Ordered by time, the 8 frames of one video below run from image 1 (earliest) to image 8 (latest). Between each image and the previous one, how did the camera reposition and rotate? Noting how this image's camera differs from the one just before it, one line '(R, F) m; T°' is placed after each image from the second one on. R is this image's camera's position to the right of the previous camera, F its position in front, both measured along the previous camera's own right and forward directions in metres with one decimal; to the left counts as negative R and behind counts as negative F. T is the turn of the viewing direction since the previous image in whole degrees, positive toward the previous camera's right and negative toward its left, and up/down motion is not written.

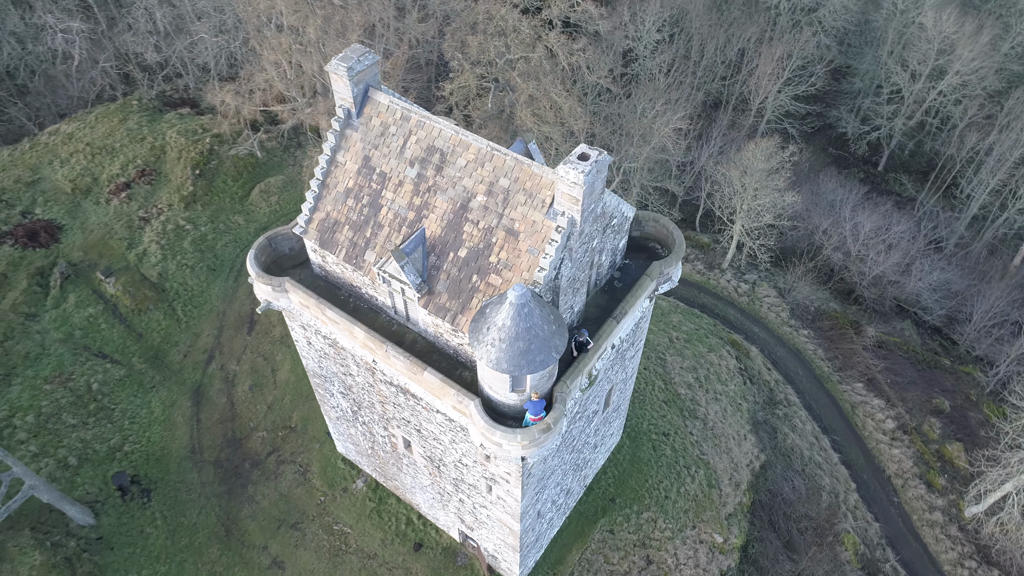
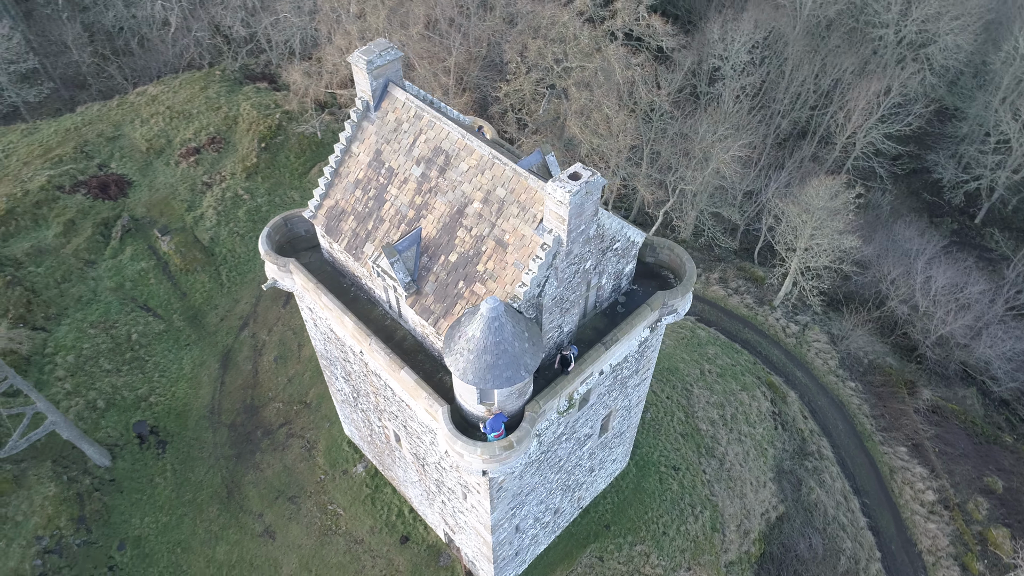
(+2.3, +0.4) m; -6°
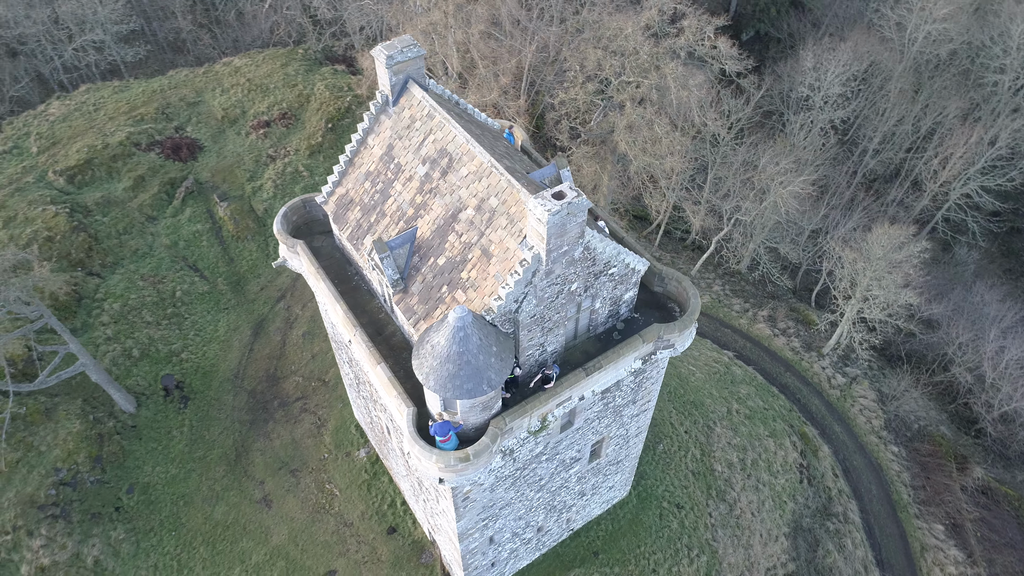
(+2.3, +0.4) m; -7°
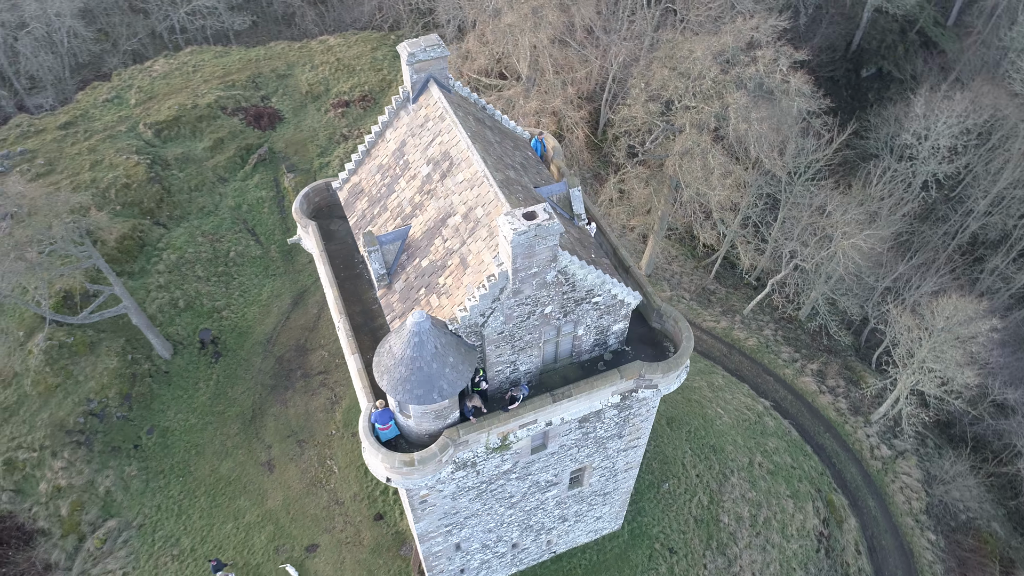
(+2.7, +0.5) m; -8°
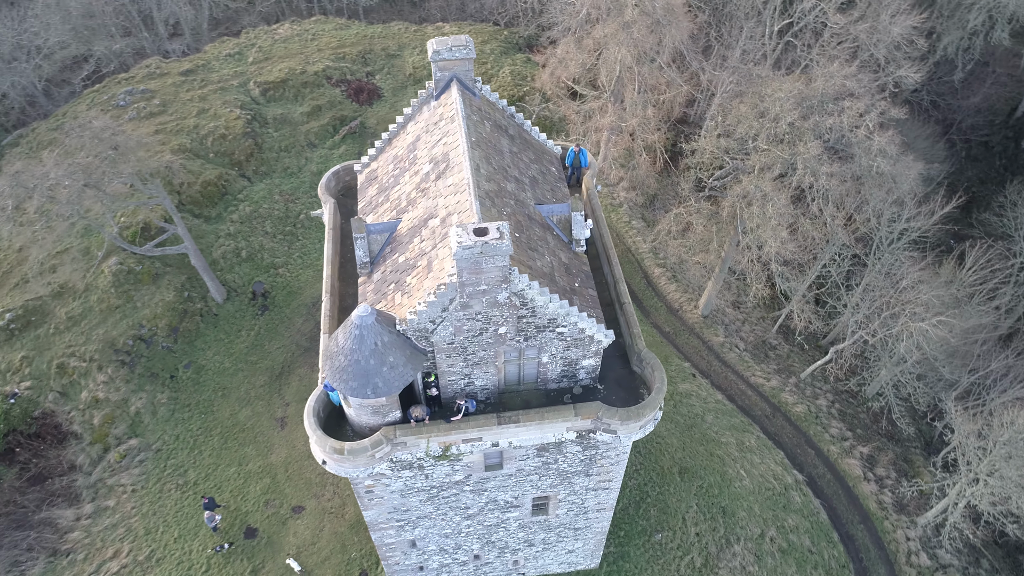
(+3.4, +0.7) m; -9°
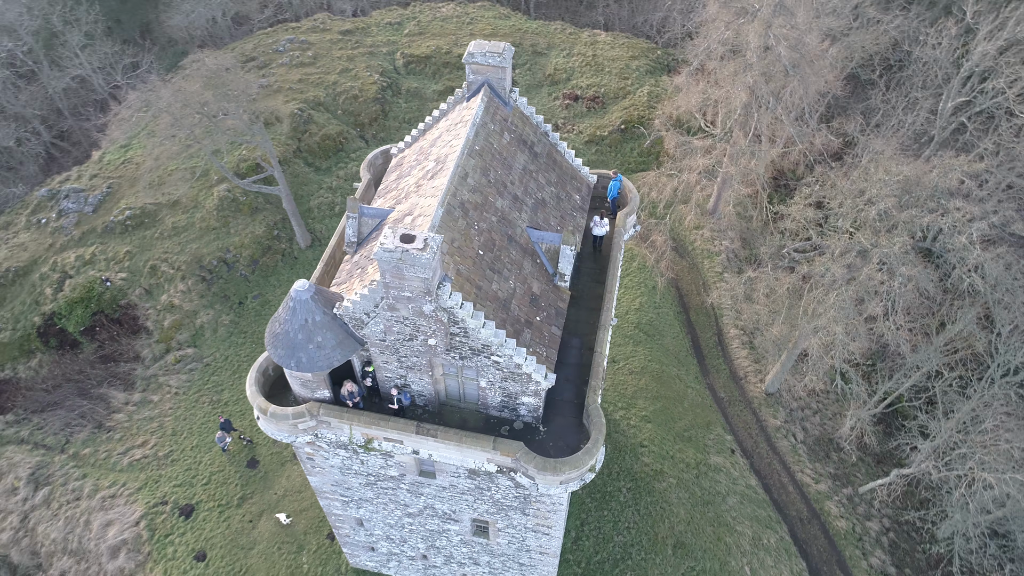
(+4.5, +1.0) m; -13°
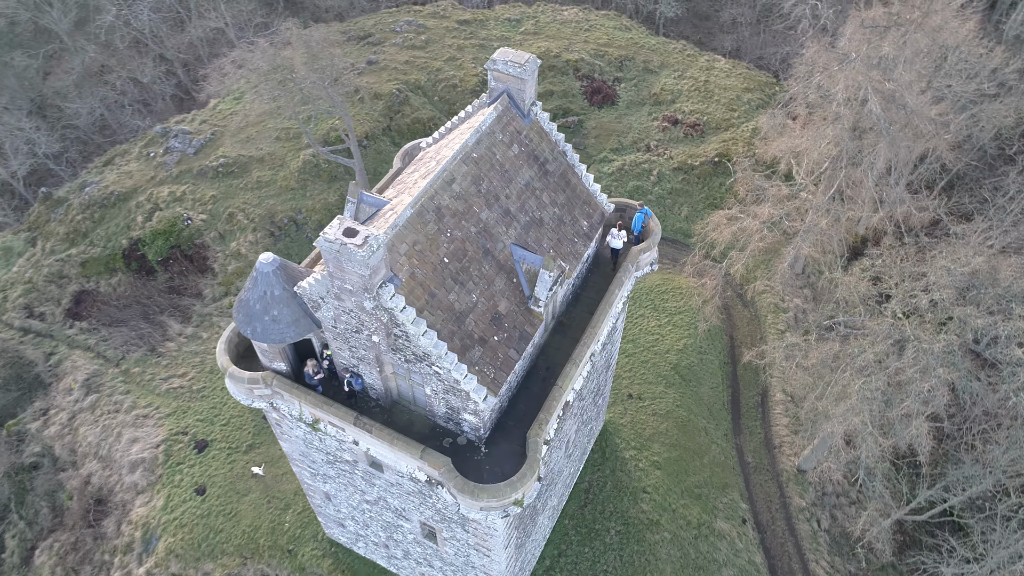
(+3.5, +0.7) m; -10°
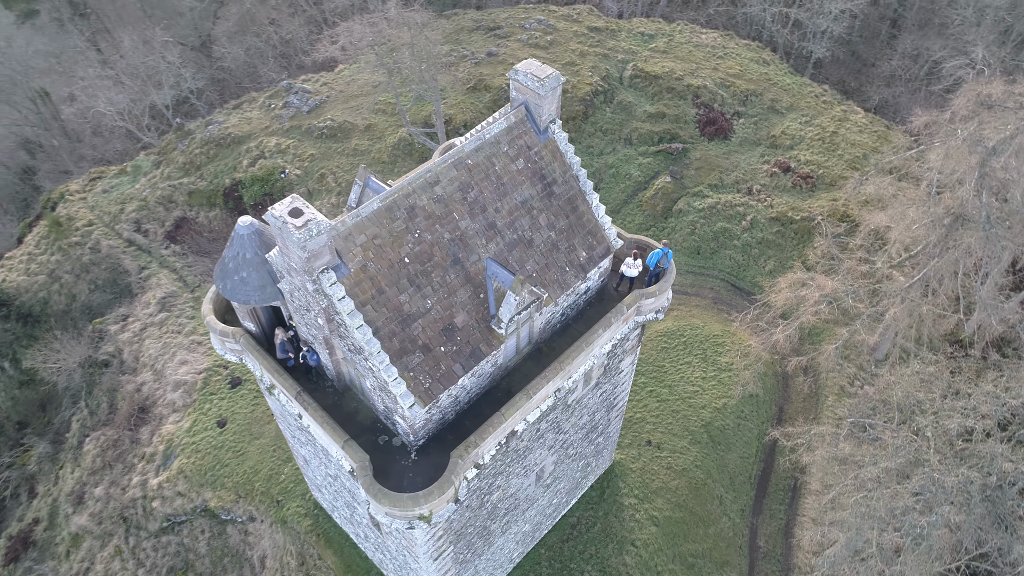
(+3.8, +0.9) m; -11°
